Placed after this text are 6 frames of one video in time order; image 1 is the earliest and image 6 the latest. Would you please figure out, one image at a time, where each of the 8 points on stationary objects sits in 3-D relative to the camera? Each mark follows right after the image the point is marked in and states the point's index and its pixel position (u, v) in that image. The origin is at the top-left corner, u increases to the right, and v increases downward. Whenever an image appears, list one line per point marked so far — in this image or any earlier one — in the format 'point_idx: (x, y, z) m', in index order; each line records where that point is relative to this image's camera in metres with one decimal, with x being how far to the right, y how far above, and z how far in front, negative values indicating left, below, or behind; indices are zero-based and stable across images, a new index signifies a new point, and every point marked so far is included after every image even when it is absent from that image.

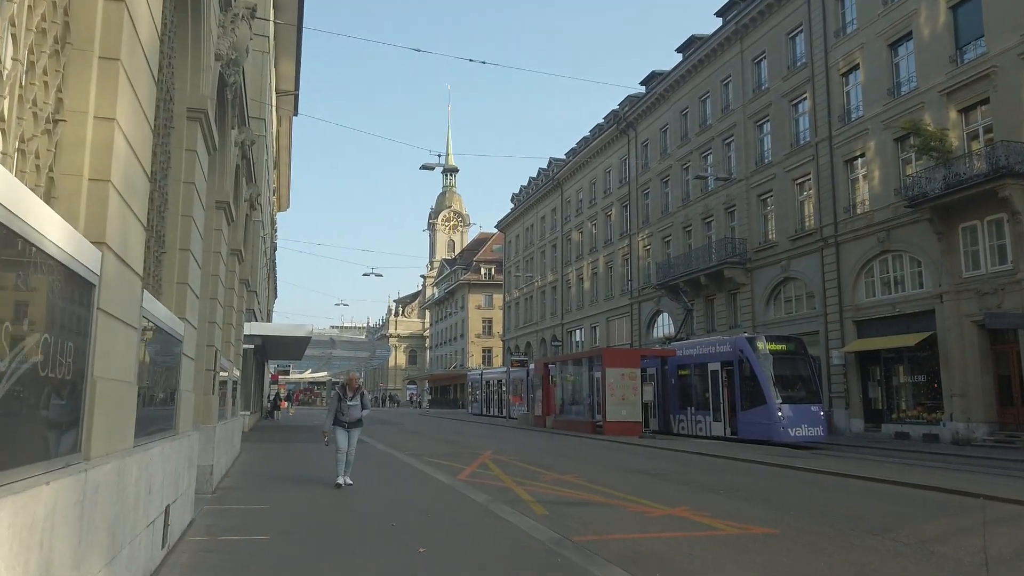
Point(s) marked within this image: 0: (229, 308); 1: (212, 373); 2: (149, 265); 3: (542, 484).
0: (-5.0, -0.4, +14.2) m
1: (-4.0, -1.2, +10.9) m
2: (-3.1, +0.2, +6.8) m
3: (+0.5, -3.2, +13.2) m
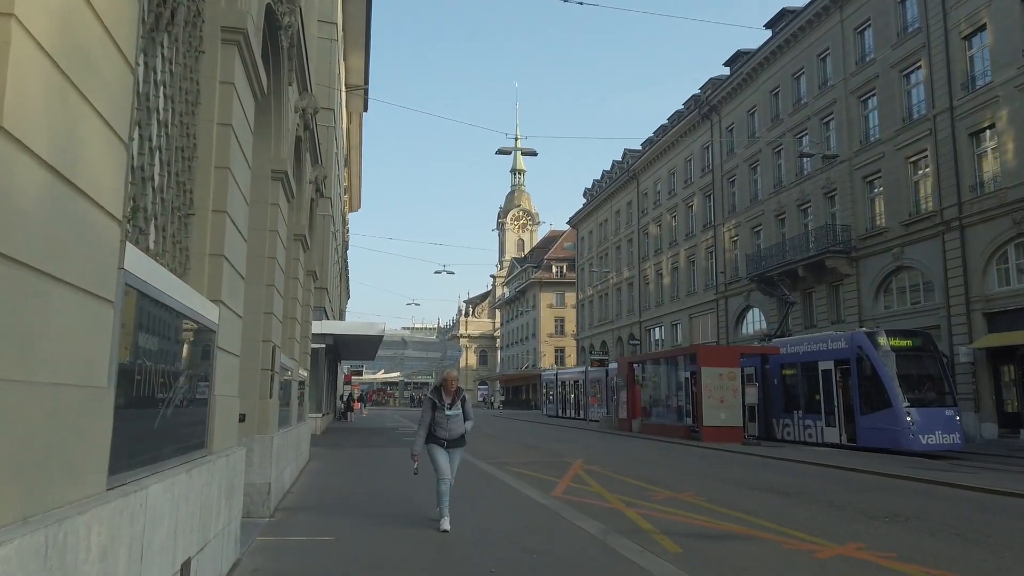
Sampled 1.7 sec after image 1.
0: (-3.4, -0.2, +12.6) m
1: (-2.8, -1.0, +9.2) m
2: (-2.2, +0.4, +5.0) m
3: (+2.0, -3.0, +11.1) m
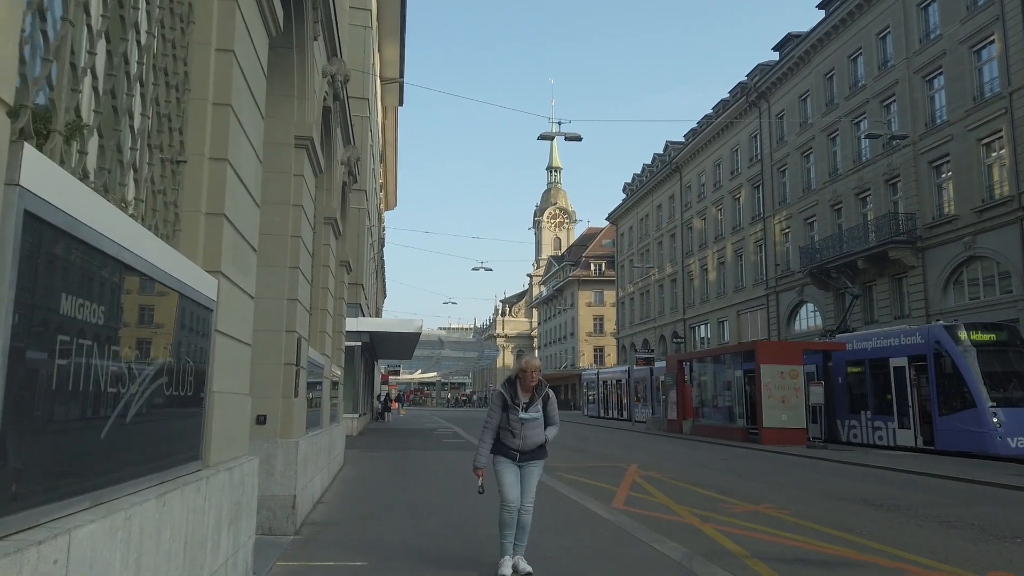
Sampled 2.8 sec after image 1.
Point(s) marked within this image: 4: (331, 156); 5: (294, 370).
0: (-2.7, 0.0, +11.4) m
1: (-2.2, -0.8, +8.0) m
2: (-1.7, +0.6, +3.8) m
3: (+2.7, -2.8, +9.6) m
4: (-2.6, +1.9, +11.5) m
5: (-2.1, -0.8, +7.9) m
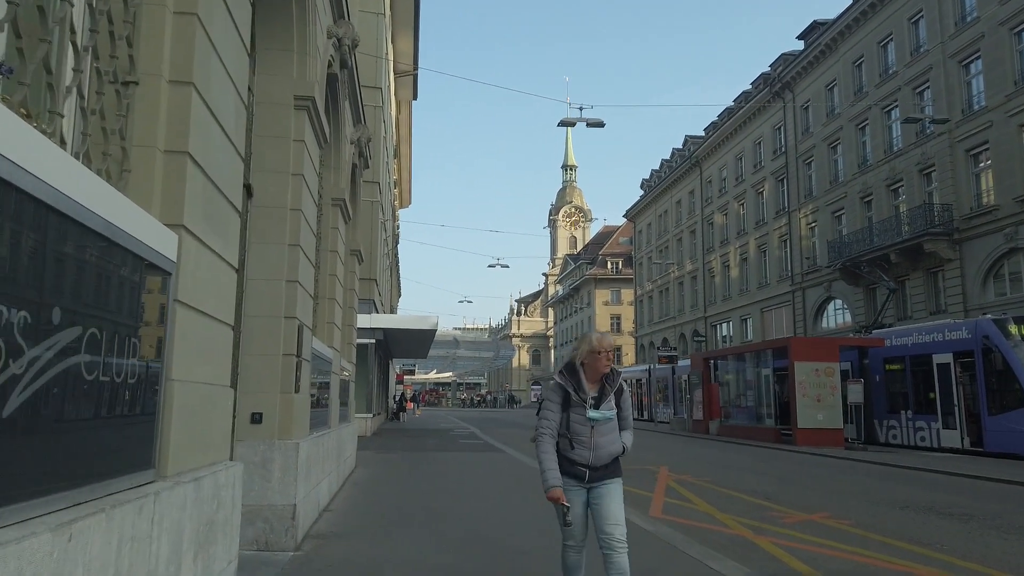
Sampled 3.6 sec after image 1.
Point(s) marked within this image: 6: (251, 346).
0: (-2.3, +0.1, +10.4) m
1: (-1.9, -0.6, +7.0) m
2: (-1.6, +0.7, +2.8) m
3: (+3.0, -2.6, +8.6) m
4: (-2.3, +2.1, +10.6) m
5: (-1.9, -0.6, +6.9) m
6: (-2.2, -0.5, +6.7) m
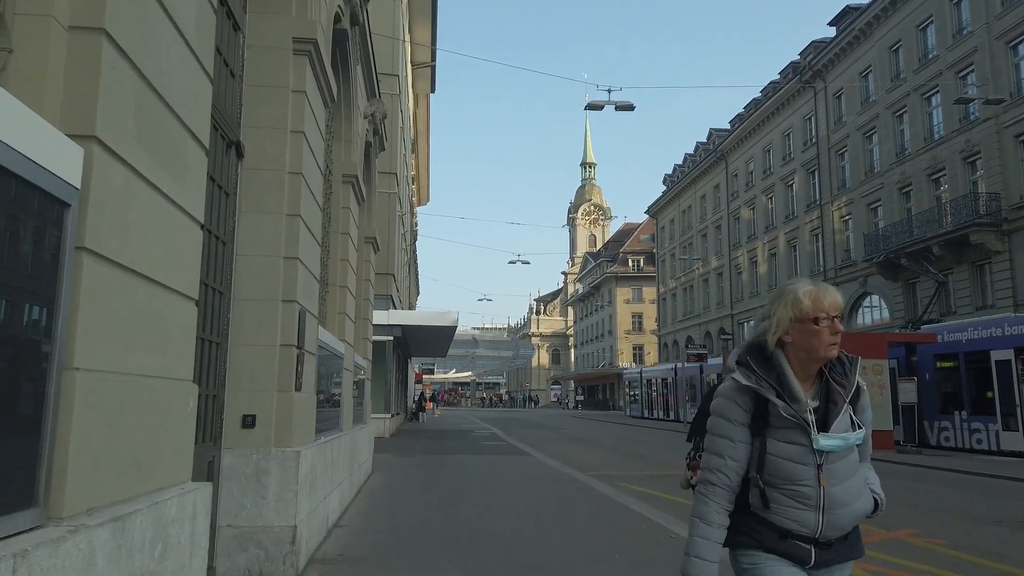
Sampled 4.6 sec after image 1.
0: (-1.9, +0.3, +9.3) m
1: (-1.6, -0.5, +5.8) m
2: (-1.3, +0.9, +1.7) m
3: (+3.3, -2.4, +7.3) m
4: (-1.9, +2.2, +9.4) m
5: (-1.6, -0.5, +5.8) m
6: (-1.9, -0.3, +5.6) m
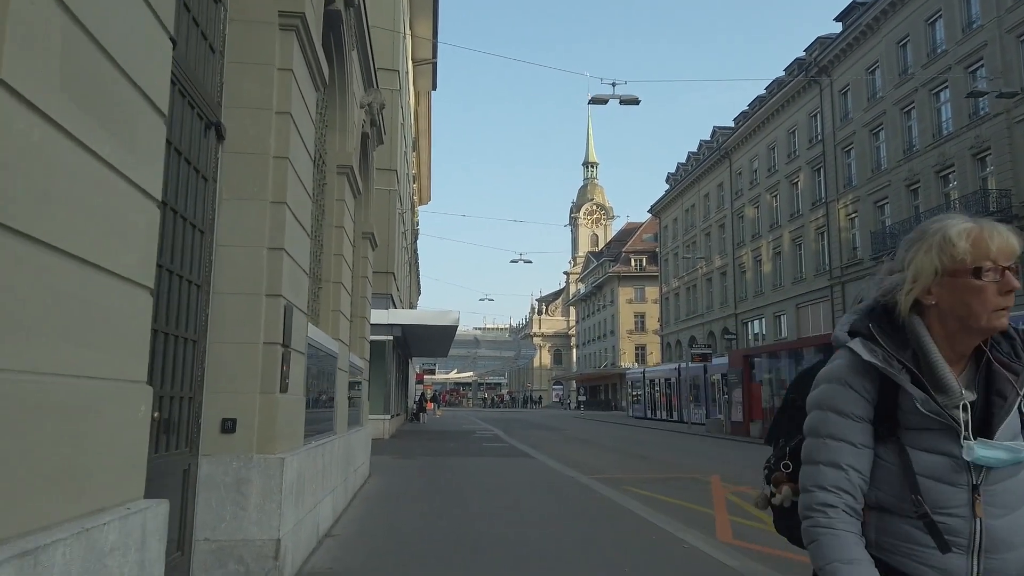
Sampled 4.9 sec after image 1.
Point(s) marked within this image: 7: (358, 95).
0: (-1.9, +0.3, +8.9) m
1: (-1.6, -0.4, +5.4) m
2: (-1.3, +0.9, +1.2) m
3: (+3.4, -2.4, +6.9) m
4: (-1.9, +2.3, +9.0) m
5: (-1.5, -0.4, +5.4) m
6: (-1.9, -0.3, +5.2) m
7: (-1.9, +2.4, +10.1) m
